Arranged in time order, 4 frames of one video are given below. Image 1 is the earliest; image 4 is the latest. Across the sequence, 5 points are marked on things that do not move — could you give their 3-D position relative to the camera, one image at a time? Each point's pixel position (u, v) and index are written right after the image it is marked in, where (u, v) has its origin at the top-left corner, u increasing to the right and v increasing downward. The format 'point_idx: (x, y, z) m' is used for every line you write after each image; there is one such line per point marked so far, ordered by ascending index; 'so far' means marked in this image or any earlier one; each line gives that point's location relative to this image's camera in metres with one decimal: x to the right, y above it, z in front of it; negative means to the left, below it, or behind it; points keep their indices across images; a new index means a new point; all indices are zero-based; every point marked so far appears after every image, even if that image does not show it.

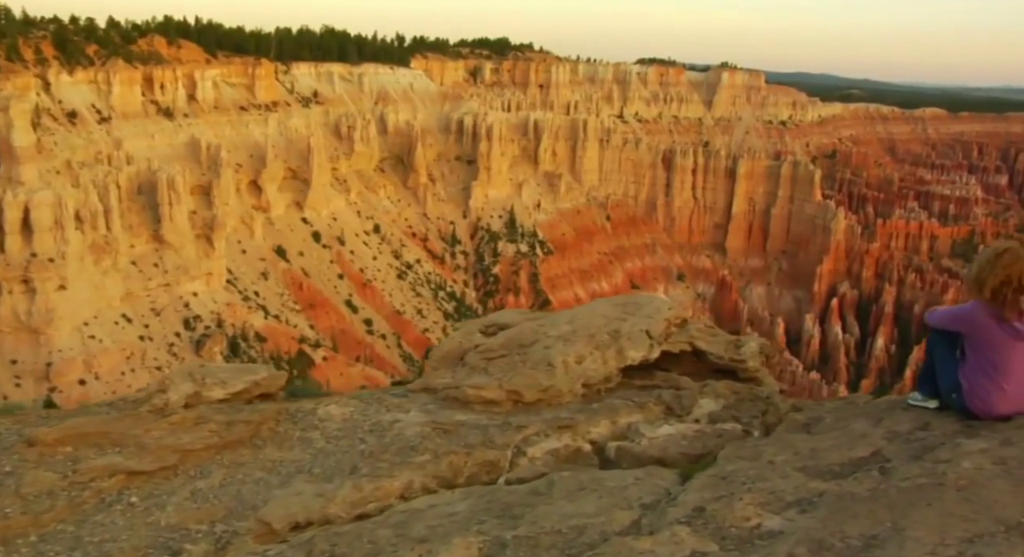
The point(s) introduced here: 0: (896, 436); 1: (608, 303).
0: (+2.7, -1.1, +5.4) m
1: (+1.1, -0.3, +8.8) m
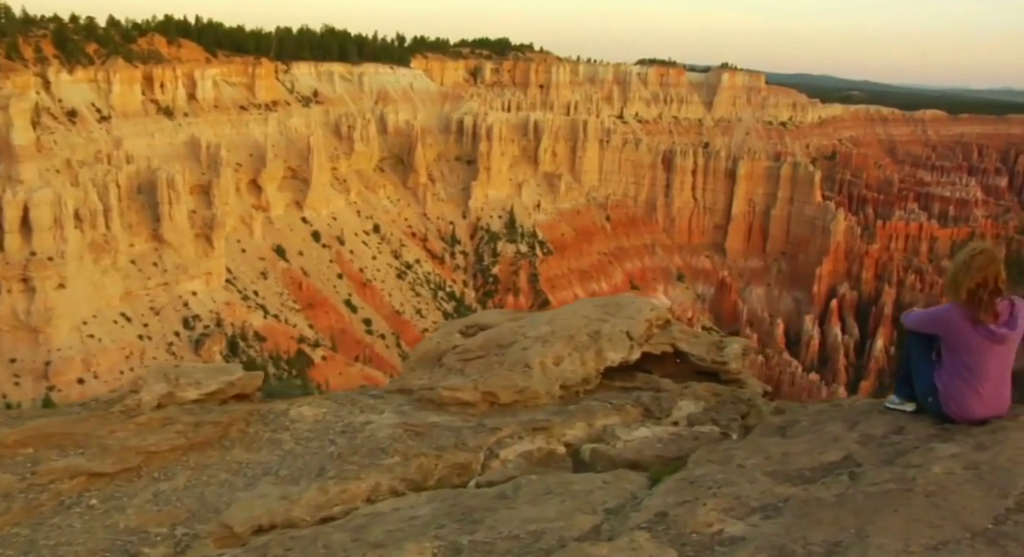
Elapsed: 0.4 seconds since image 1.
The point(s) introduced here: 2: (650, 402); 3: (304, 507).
0: (+2.4, -1.1, +5.3) m
1: (+0.9, -0.3, +8.8) m
2: (+1.3, -1.2, +7.4) m
3: (-1.4, -1.6, +5.3) m
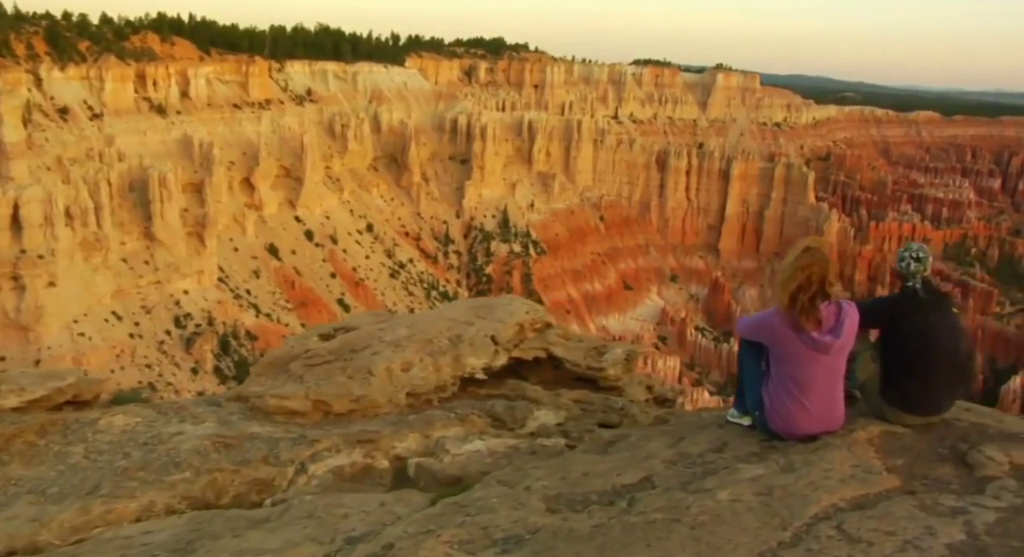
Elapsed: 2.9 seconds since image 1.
0: (+1.1, -1.1, +4.8) m
1: (-0.5, -0.3, +8.2) m
2: (-0.1, -1.2, +6.9) m
3: (-2.8, -1.6, +4.8) m
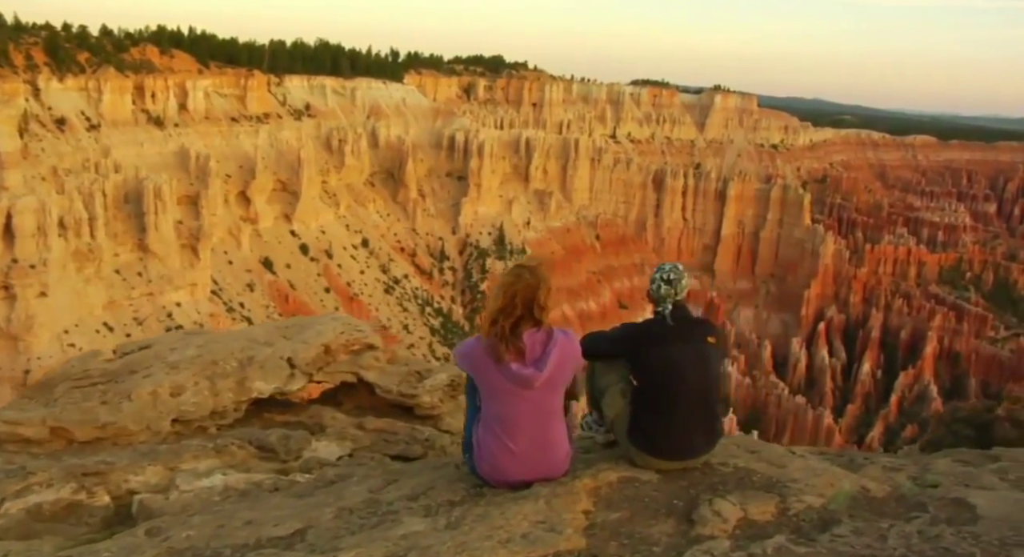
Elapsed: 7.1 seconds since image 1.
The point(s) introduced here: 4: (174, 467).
0: (-0.8, -1.2, +4.2) m
1: (-2.3, -0.4, +7.6) m
2: (-1.9, -1.3, +6.3) m
3: (-4.7, -1.6, +4.1) m
4: (-2.5, -1.4, +5.7) m
